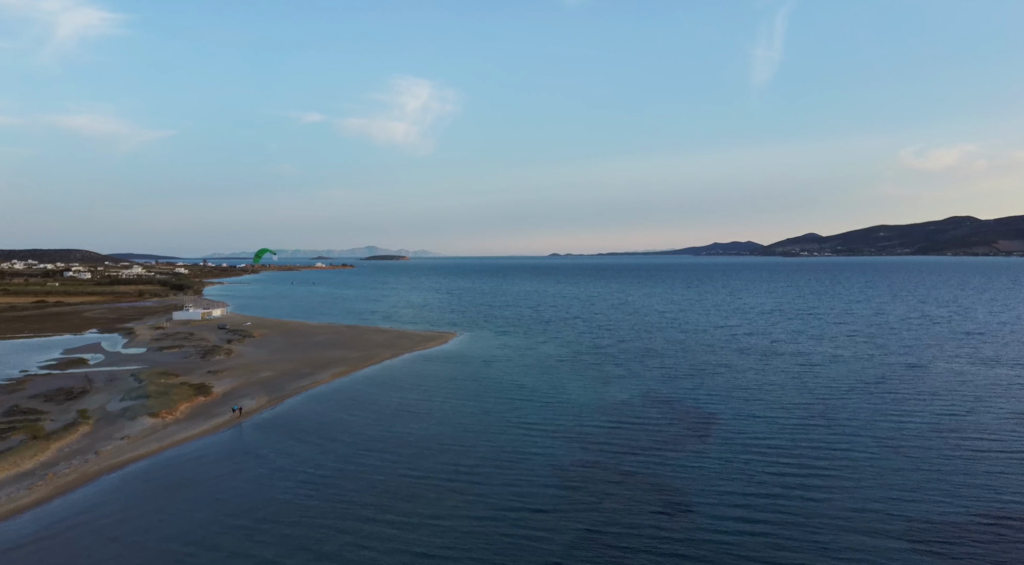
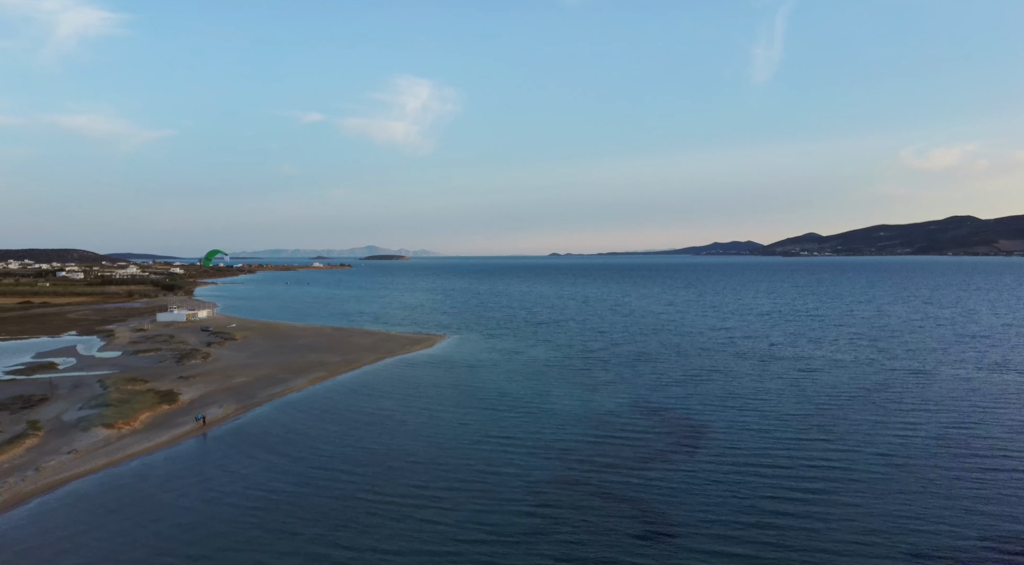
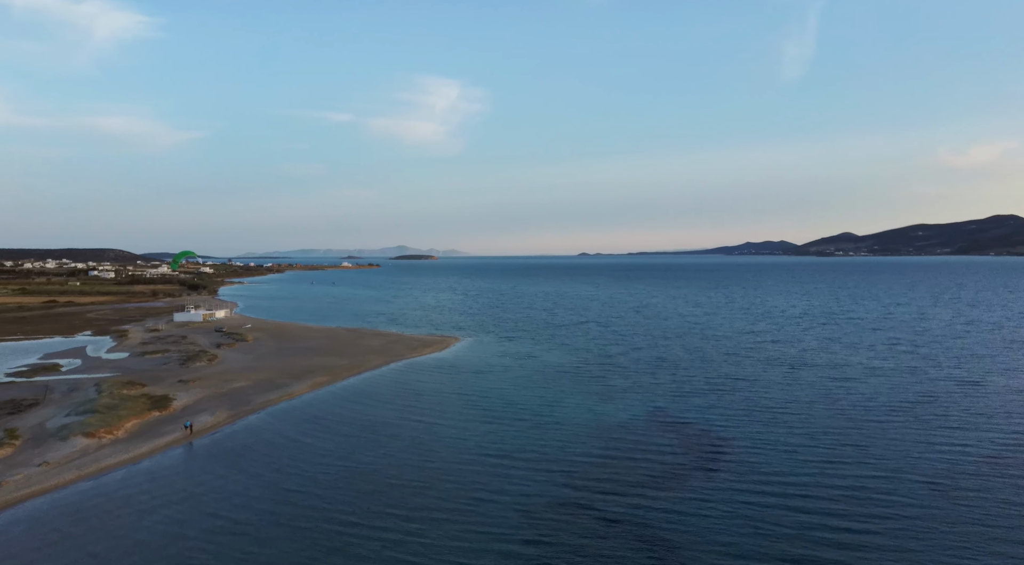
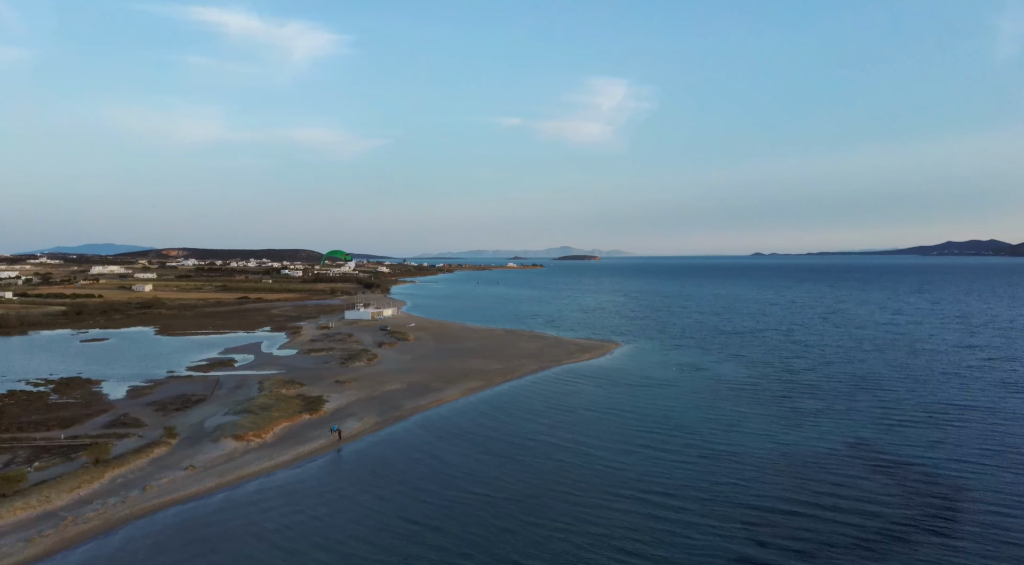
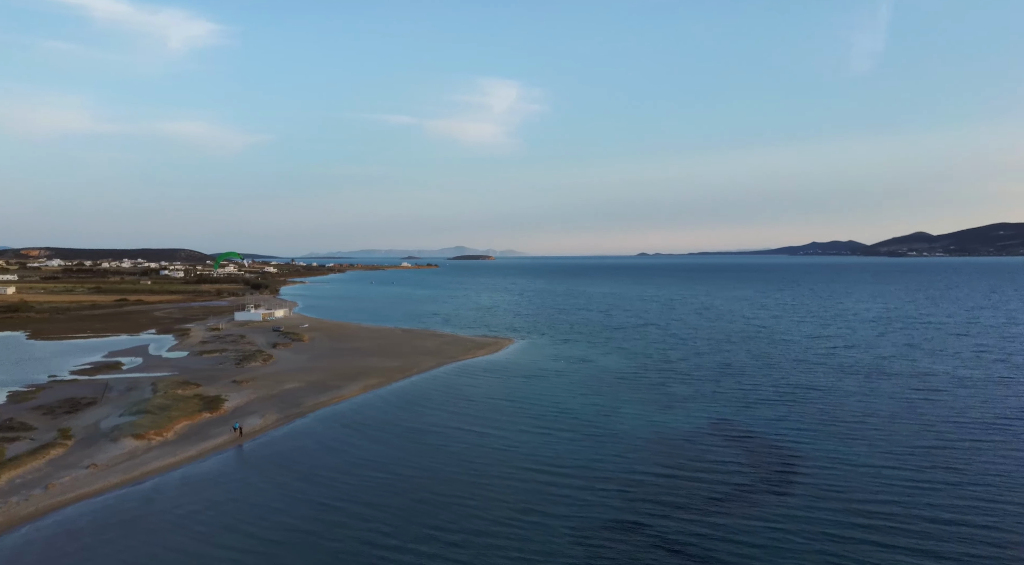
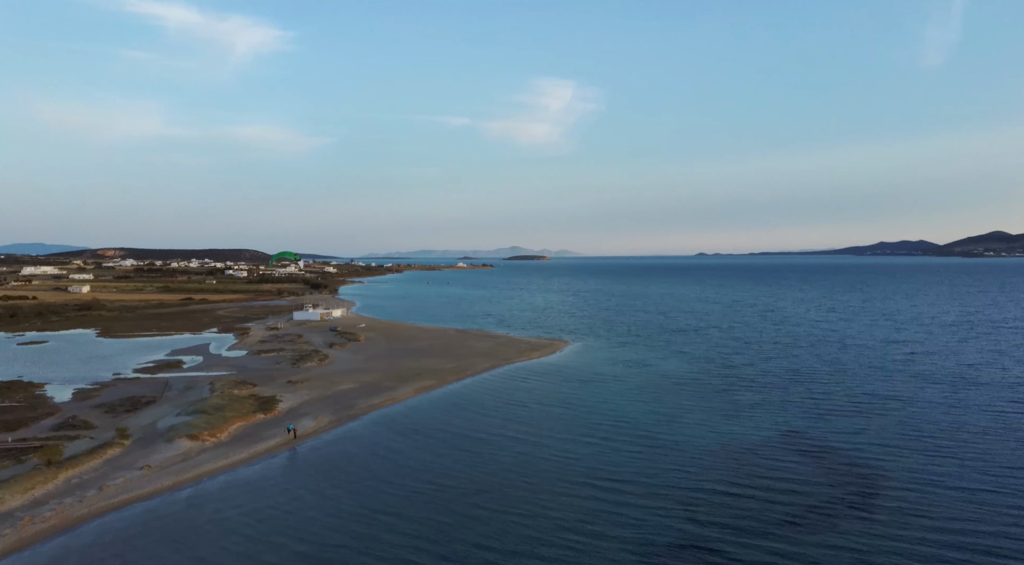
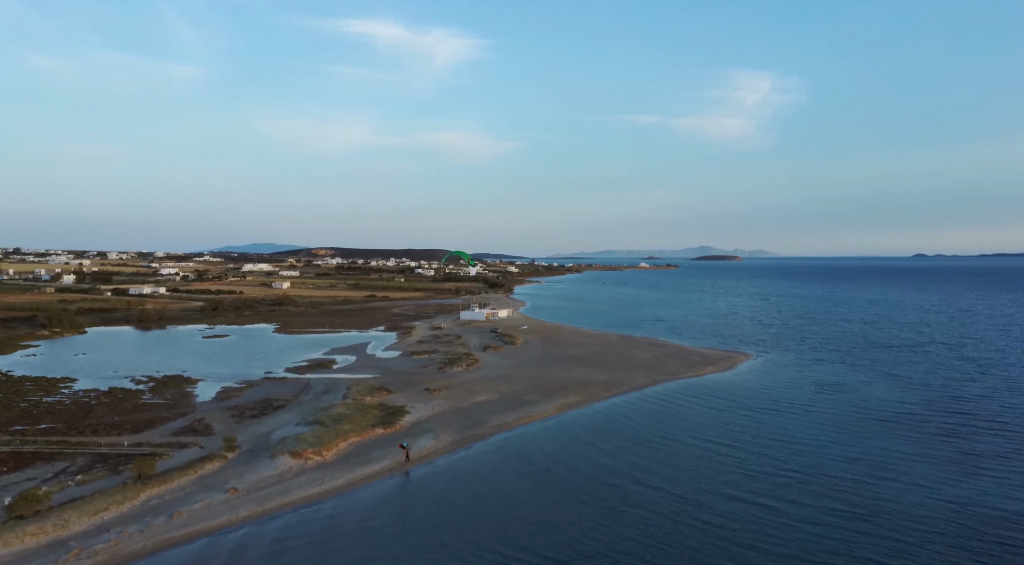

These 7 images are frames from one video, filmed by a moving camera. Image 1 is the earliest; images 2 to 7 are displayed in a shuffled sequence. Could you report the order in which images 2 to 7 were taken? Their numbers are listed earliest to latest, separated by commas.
2, 3, 5, 6, 4, 7
